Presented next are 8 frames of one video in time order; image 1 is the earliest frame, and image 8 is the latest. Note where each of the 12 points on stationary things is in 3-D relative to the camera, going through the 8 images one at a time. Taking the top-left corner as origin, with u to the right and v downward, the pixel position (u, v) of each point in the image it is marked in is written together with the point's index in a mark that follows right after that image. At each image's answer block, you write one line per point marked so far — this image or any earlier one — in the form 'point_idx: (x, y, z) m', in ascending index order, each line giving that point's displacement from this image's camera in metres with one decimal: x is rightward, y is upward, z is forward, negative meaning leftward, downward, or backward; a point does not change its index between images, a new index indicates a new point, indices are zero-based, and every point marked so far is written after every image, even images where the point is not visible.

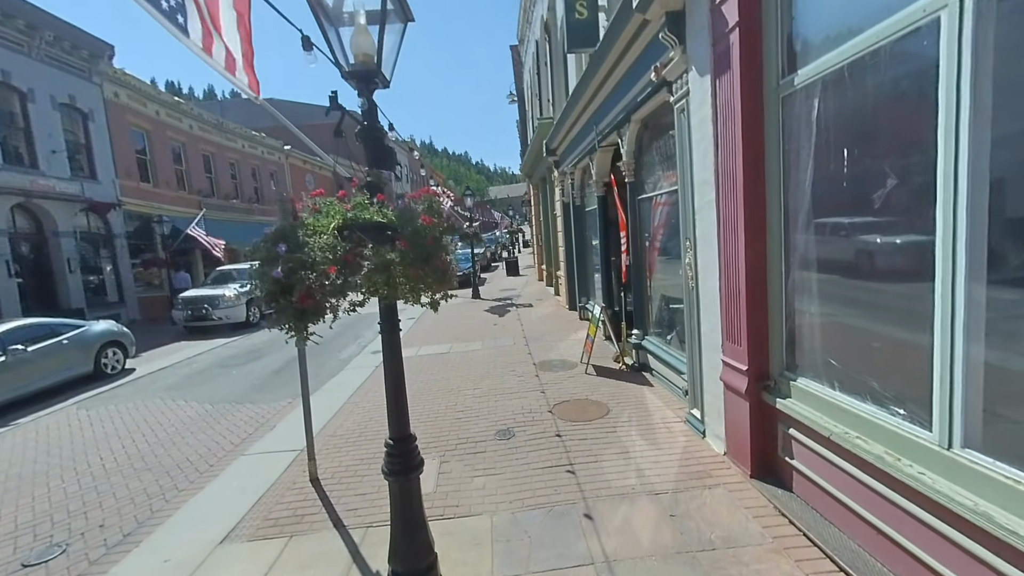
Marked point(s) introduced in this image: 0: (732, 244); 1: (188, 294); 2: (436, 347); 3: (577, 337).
0: (+1.8, +0.4, +3.6) m
1: (-9.9, -0.2, +13.1) m
2: (-1.6, -1.3, +9.0) m
3: (+1.3, -1.0, +8.7) m
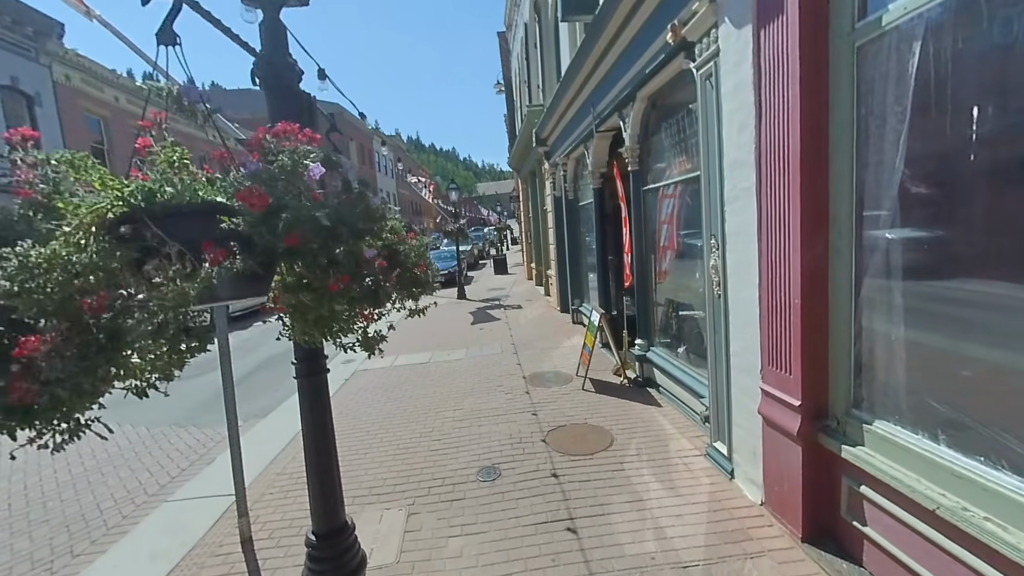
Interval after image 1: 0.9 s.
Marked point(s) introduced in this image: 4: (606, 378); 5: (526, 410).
0: (+1.7, +0.3, +2.8) m
1: (-10.2, -0.2, +12.0) m
2: (-1.8, -1.3, +8.1) m
3: (+1.1, -1.0, +7.9) m
4: (+1.3, -1.3, +6.1) m
5: (+0.2, -1.5, +5.2) m
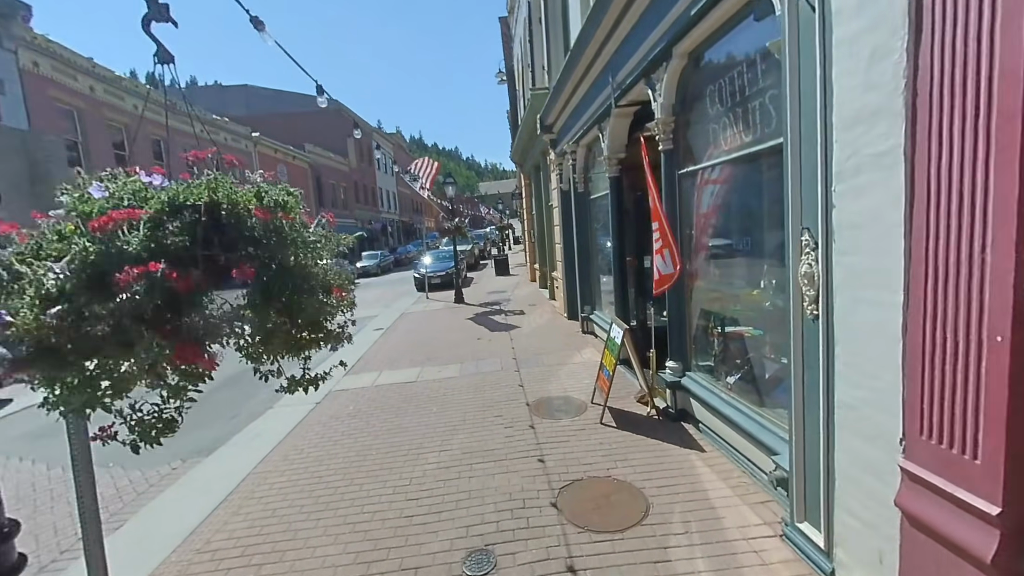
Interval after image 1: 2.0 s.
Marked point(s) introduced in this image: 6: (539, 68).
0: (+1.7, +0.2, +1.6) m
1: (-10.2, -0.3, +10.9) m
2: (-1.8, -1.4, +7.0) m
3: (+1.1, -1.1, +6.8) m
4: (+1.3, -1.4, +4.9) m
5: (+0.2, -1.6, +4.1) m
6: (+0.7, +5.4, +10.6) m
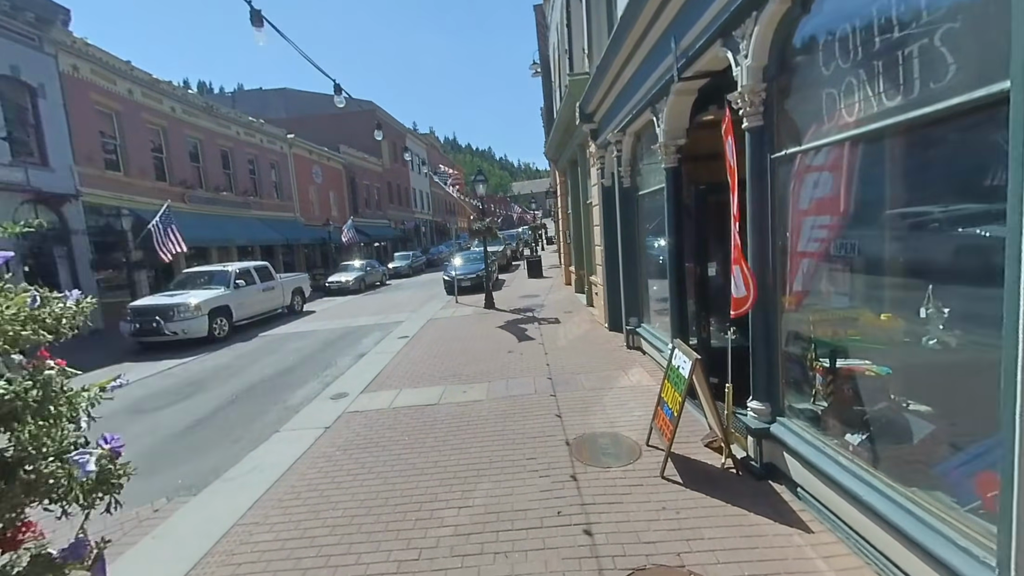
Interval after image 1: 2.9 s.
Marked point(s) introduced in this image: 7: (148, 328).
0: (+1.8, 0.0, +0.6) m
1: (-9.3, -0.4, +10.8) m
2: (-1.3, -1.5, +6.3) m
3: (+1.6, -1.3, +5.8) m
4: (+1.7, -1.5, +3.9) m
5: (+0.5, -1.7, +3.2) m
6: (+1.5, +5.3, +9.6) m
7: (-8.9, -1.0, +10.5) m
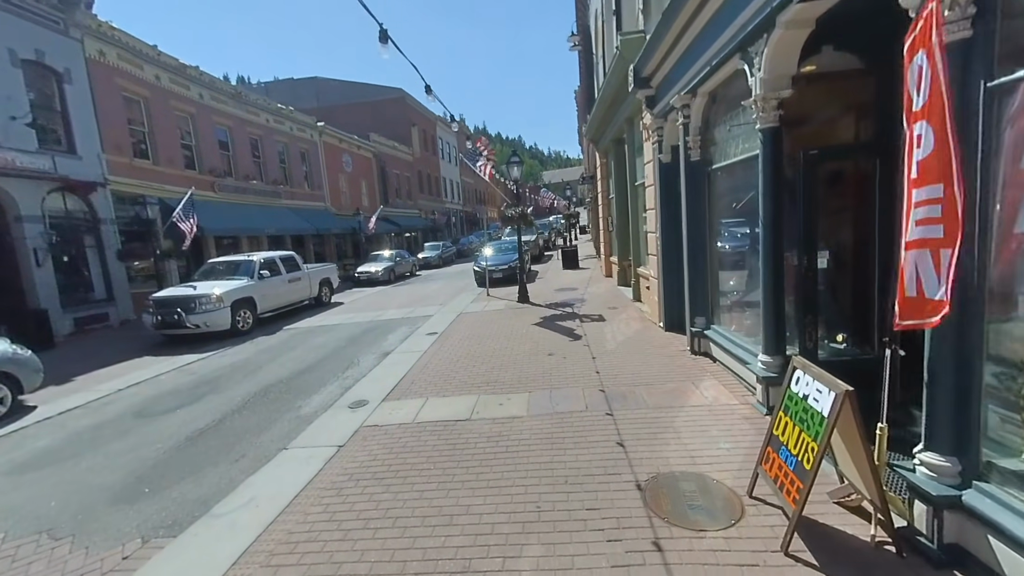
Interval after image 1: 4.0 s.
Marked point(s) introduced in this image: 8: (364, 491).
0: (+2.0, 0.0, -0.5) m
1: (-8.5, -0.2, +10.4) m
2: (-0.7, -1.4, +5.4) m
3: (+2.1, -1.2, +4.7) m
4: (+2.1, -1.5, +2.8) m
5: (+0.8, -1.7, +2.2) m
6: (+2.3, +5.4, +8.4) m
7: (-8.1, -0.8, +10.1) m
8: (-1.3, -1.7, +3.7) m
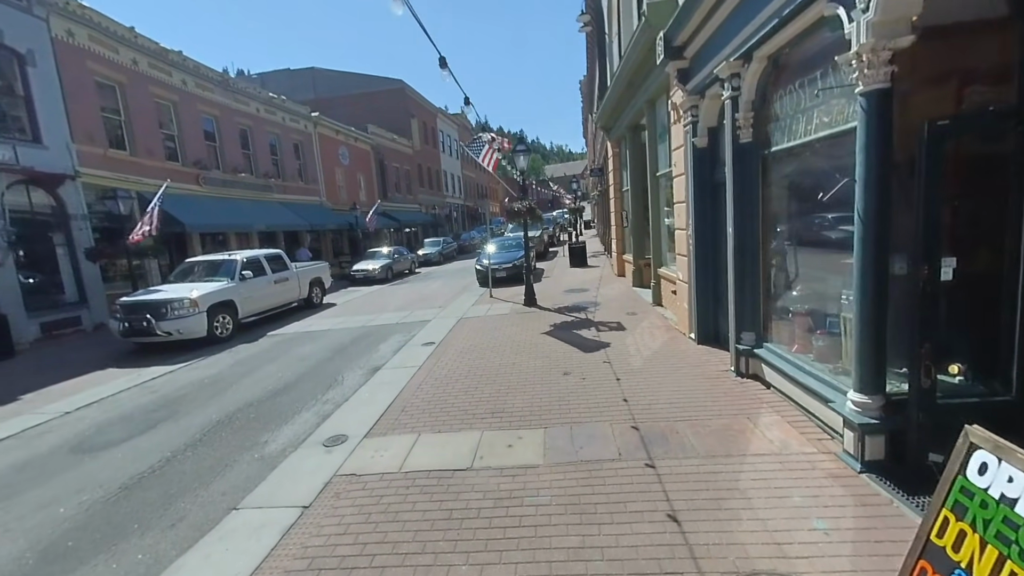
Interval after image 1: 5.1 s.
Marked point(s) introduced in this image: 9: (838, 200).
0: (+2.1, -0.2, -1.6) m
1: (-8.3, -0.2, +9.4) m
2: (-0.6, -1.6, +4.3) m
3: (+2.2, -1.4, +3.7) m
4: (+2.2, -1.6, +1.8) m
5: (+0.9, -1.9, +1.2) m
6: (+2.4, +5.3, +7.2) m
7: (-7.9, -0.8, +9.1) m
8: (-1.2, -1.9, +2.7) m
9: (+3.0, +0.8, +4.0) m
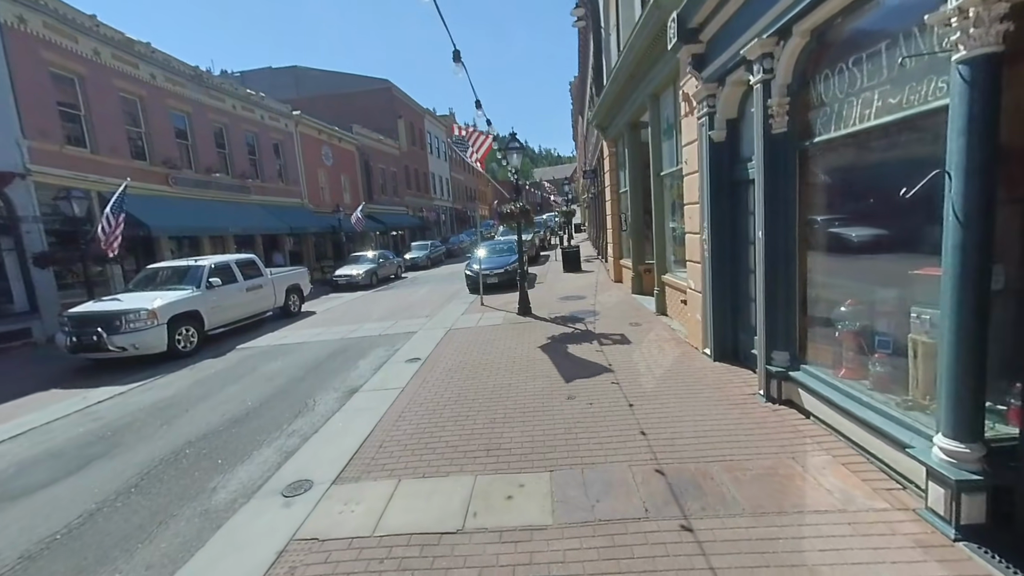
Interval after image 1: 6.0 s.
0: (+2.2, -0.3, -2.2) m
1: (-8.5, -0.4, +8.4) m
2: (-0.6, -1.7, +3.6) m
3: (+2.2, -1.5, +3.0) m
4: (+2.2, -1.8, +1.1) m
5: (+1.0, -2.0, +0.5) m
6: (+2.3, +5.2, +6.6) m
7: (-8.1, -1.0, +8.2) m
8: (-1.1, -2.0, +1.9) m
9: (+3.0, +0.7, +3.3) m
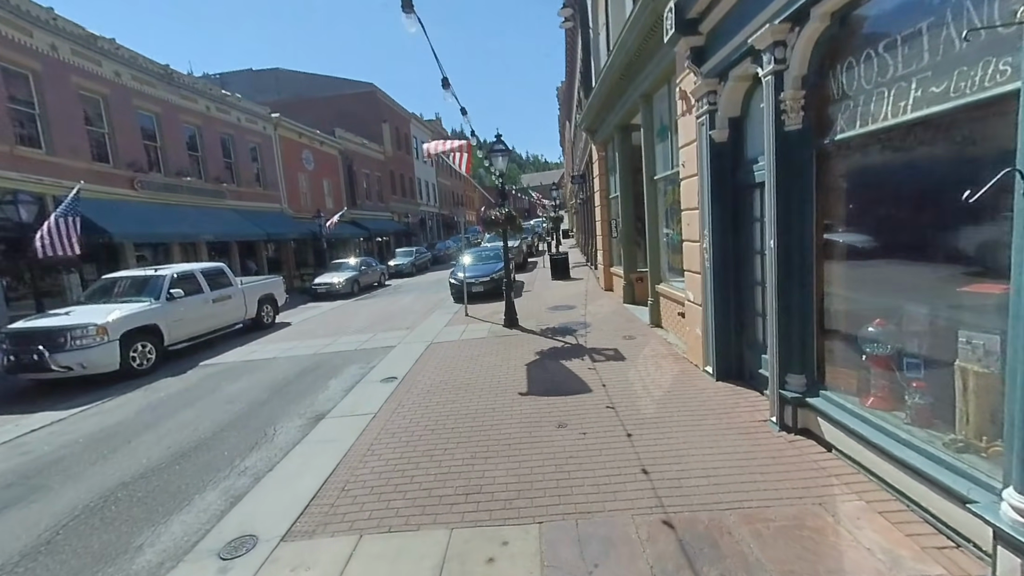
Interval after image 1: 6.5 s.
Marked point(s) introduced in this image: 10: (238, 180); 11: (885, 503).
0: (+2.3, -0.4, -2.7) m
1: (-8.7, -0.7, +7.6) m
2: (-0.8, -1.8, +3.0) m
3: (+2.1, -1.6, +2.5) m
4: (+2.2, -1.9, +0.6) m
5: (+0.9, -2.1, -0.1) m
6: (+2.1, +5.0, +6.2) m
7: (-8.3, -1.3, +7.4) m
8: (-1.2, -2.1, +1.3) m
9: (+2.9, +0.6, +2.9) m
10: (-12.1, +4.8, +19.0) m
11: (+2.6, -1.5, +3.0) m
